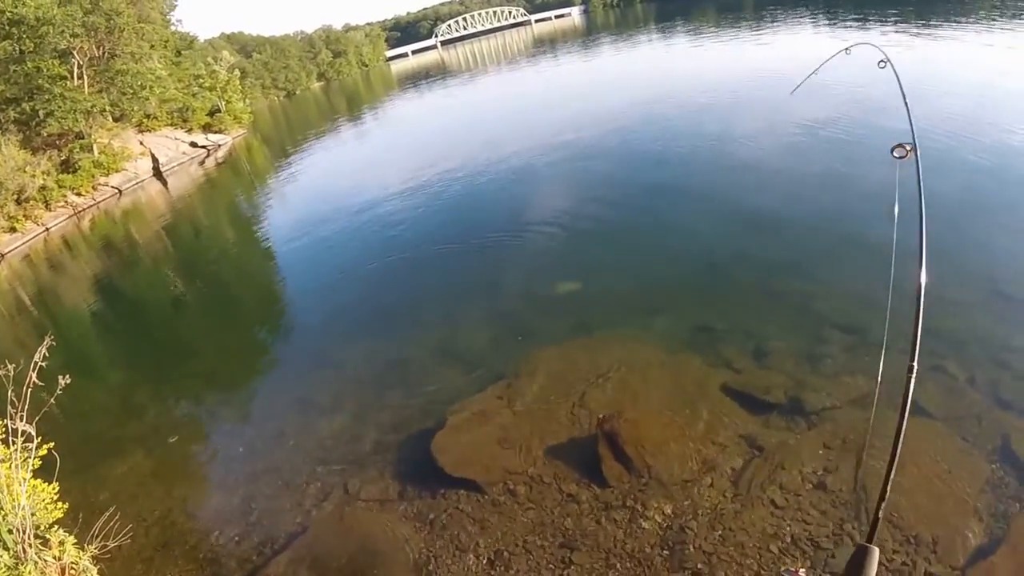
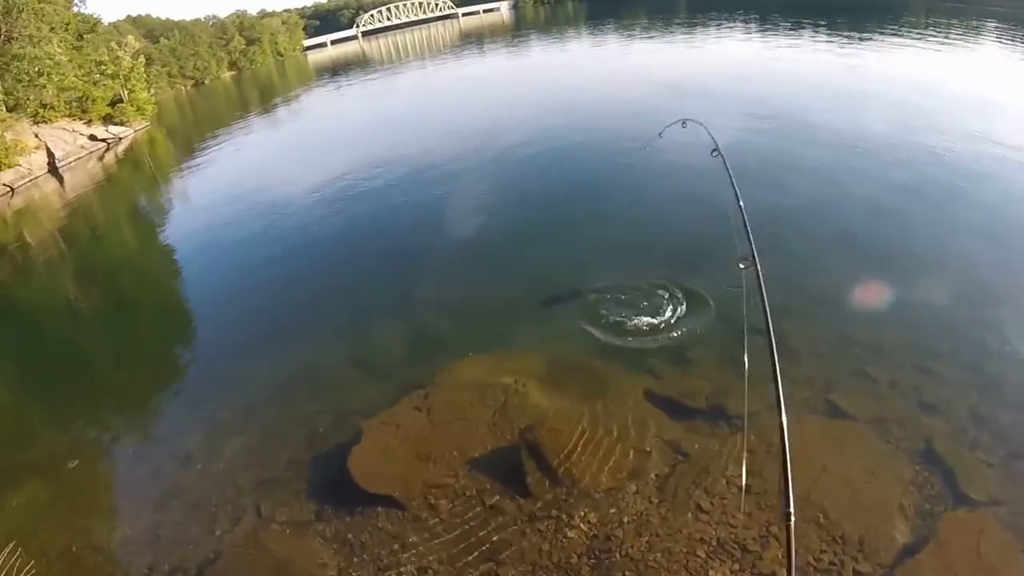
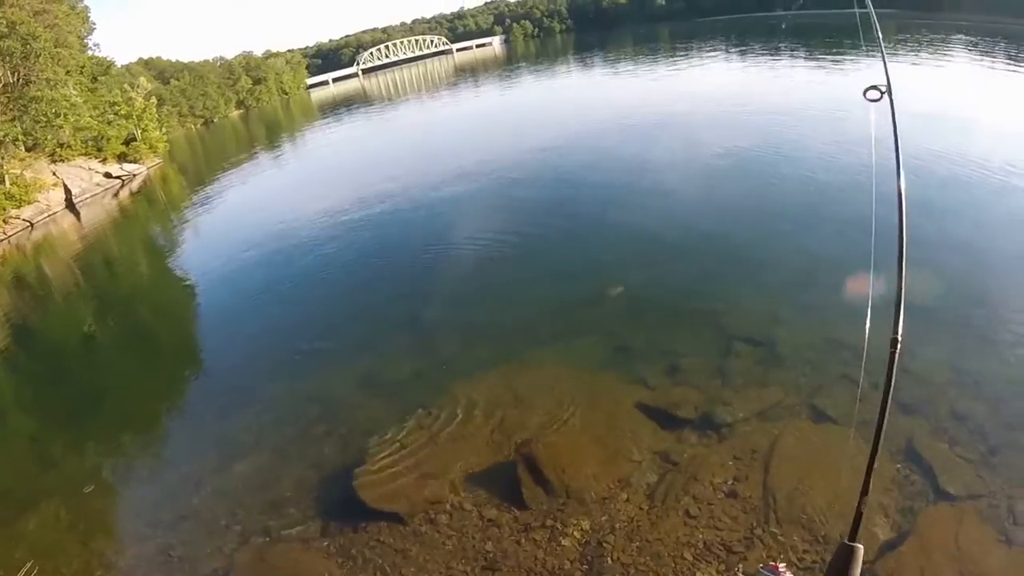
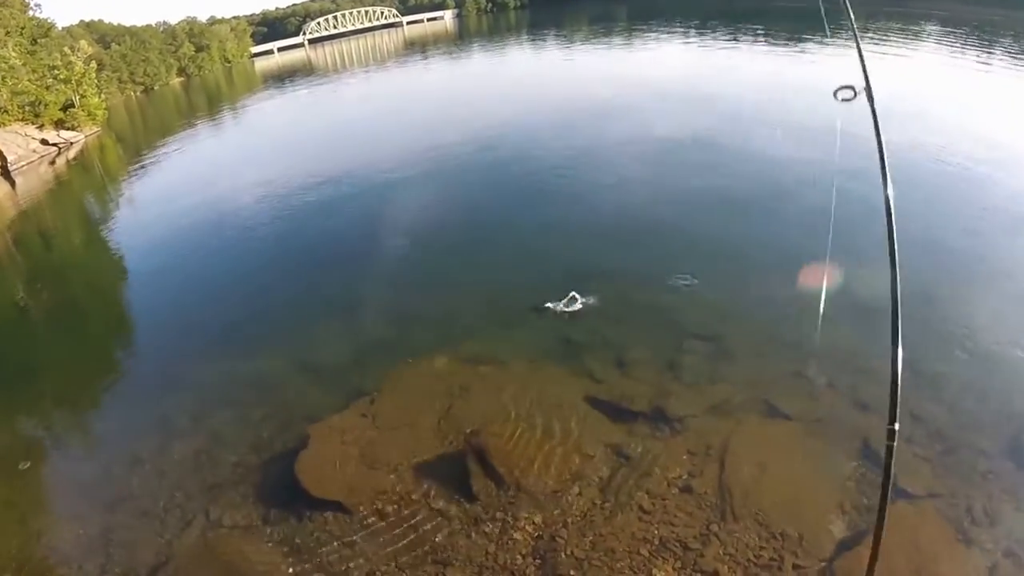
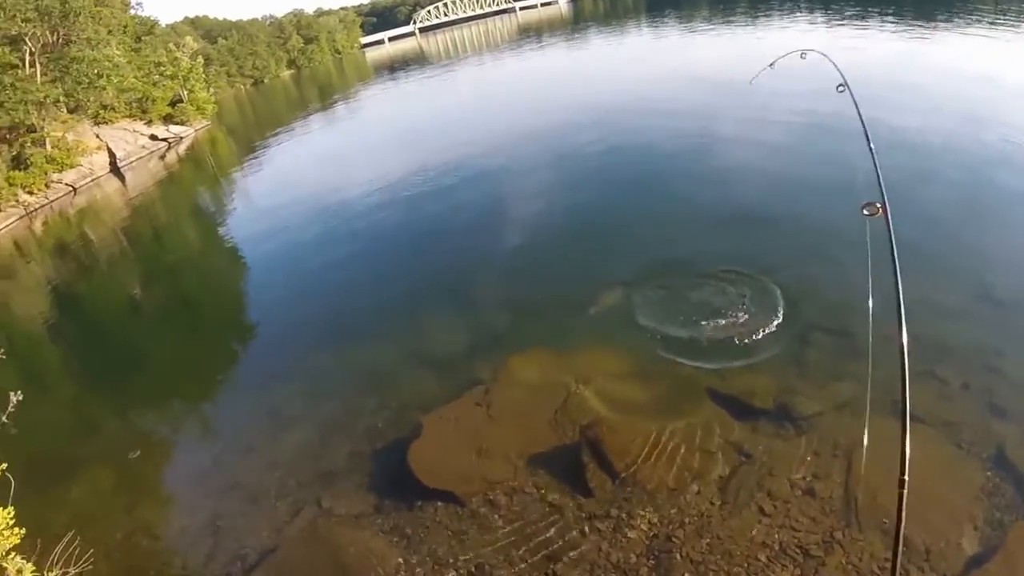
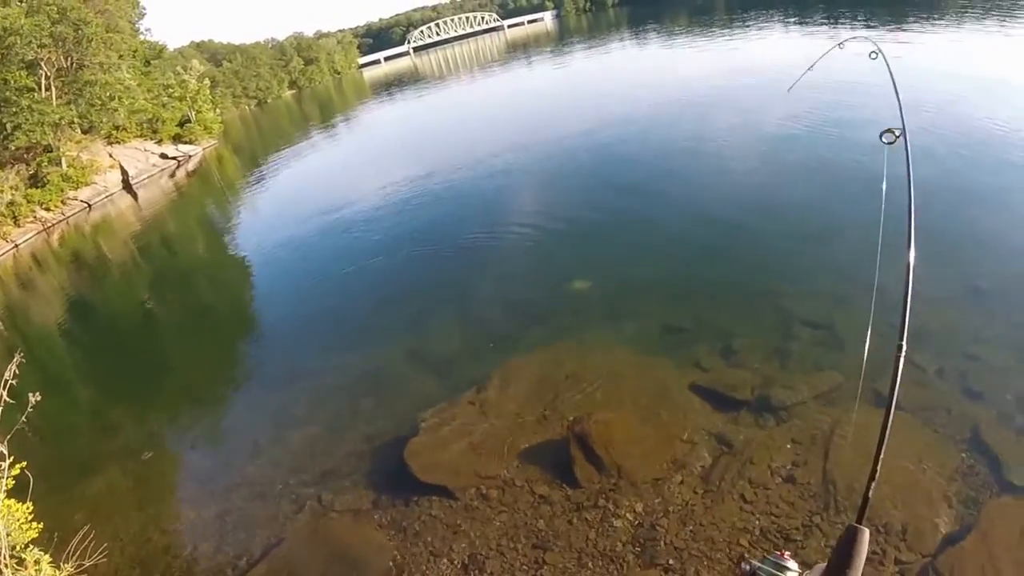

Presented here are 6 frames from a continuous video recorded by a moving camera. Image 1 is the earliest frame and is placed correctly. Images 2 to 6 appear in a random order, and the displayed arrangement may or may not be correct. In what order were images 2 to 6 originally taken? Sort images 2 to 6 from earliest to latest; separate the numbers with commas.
6, 3, 4, 2, 5
